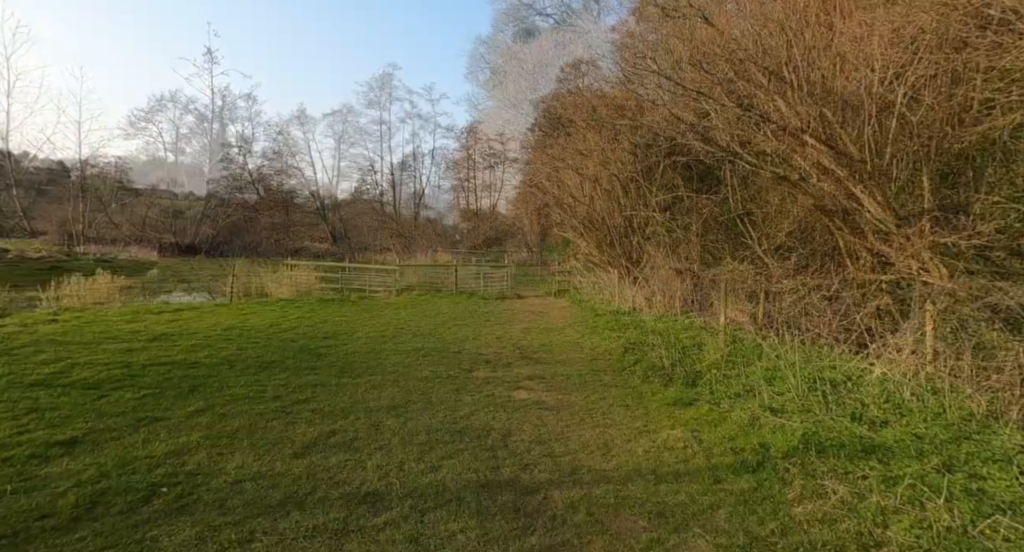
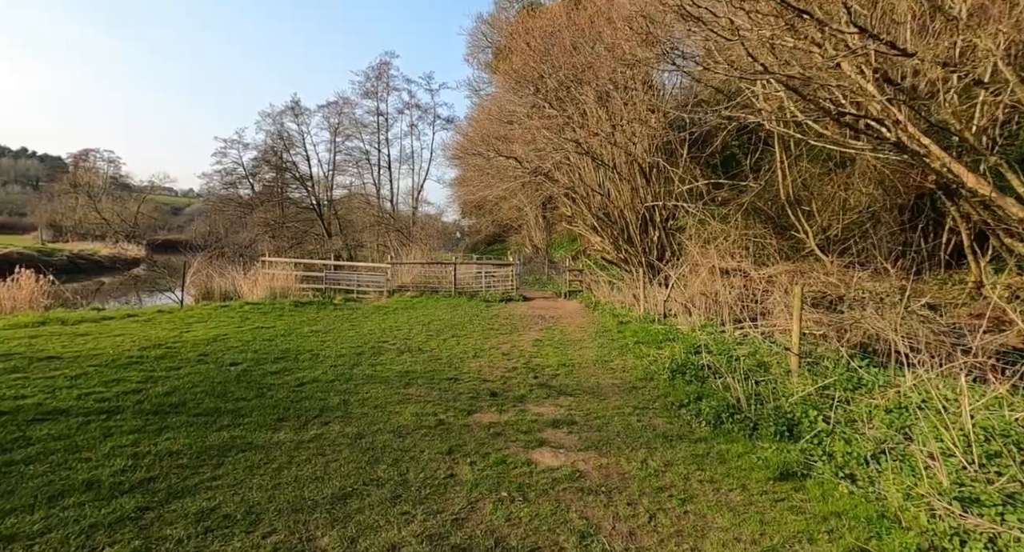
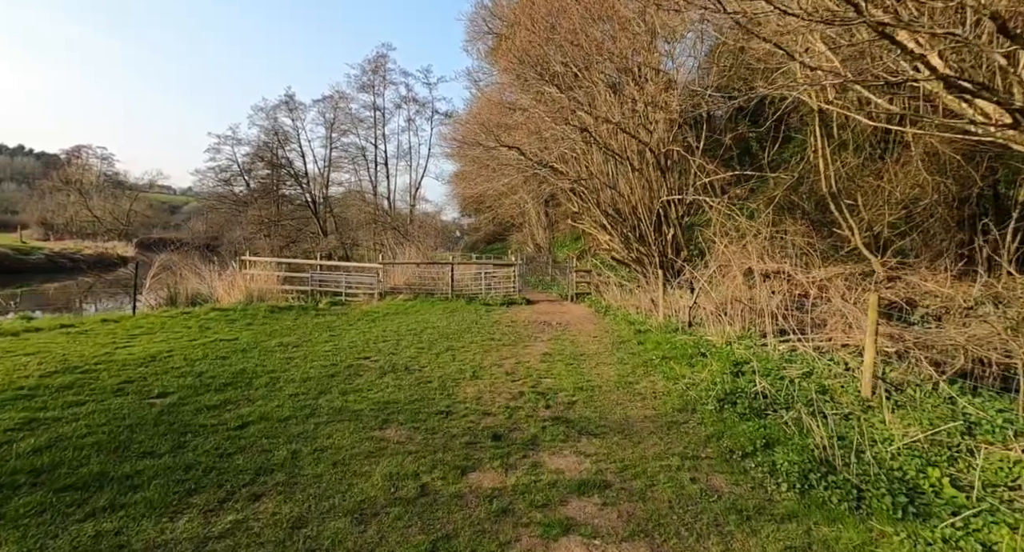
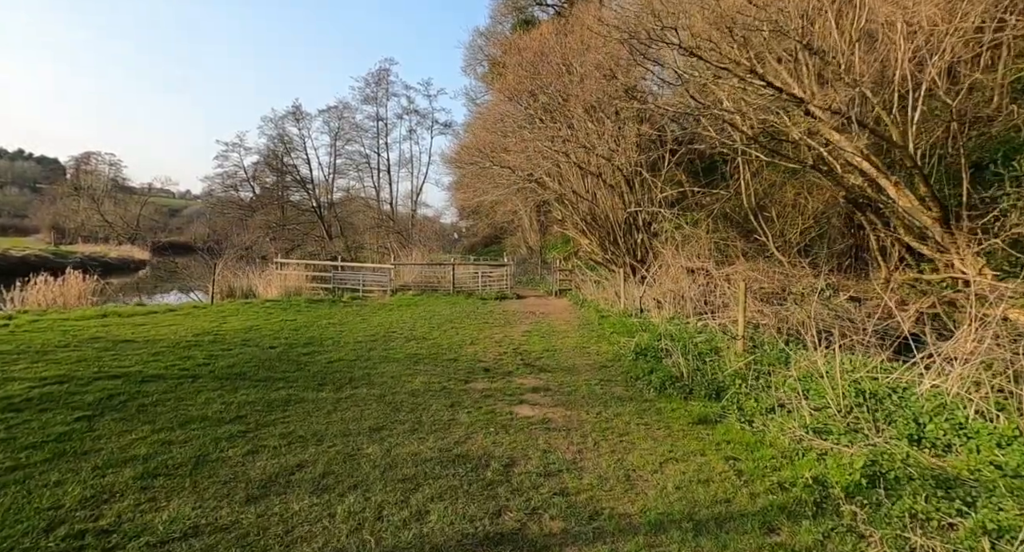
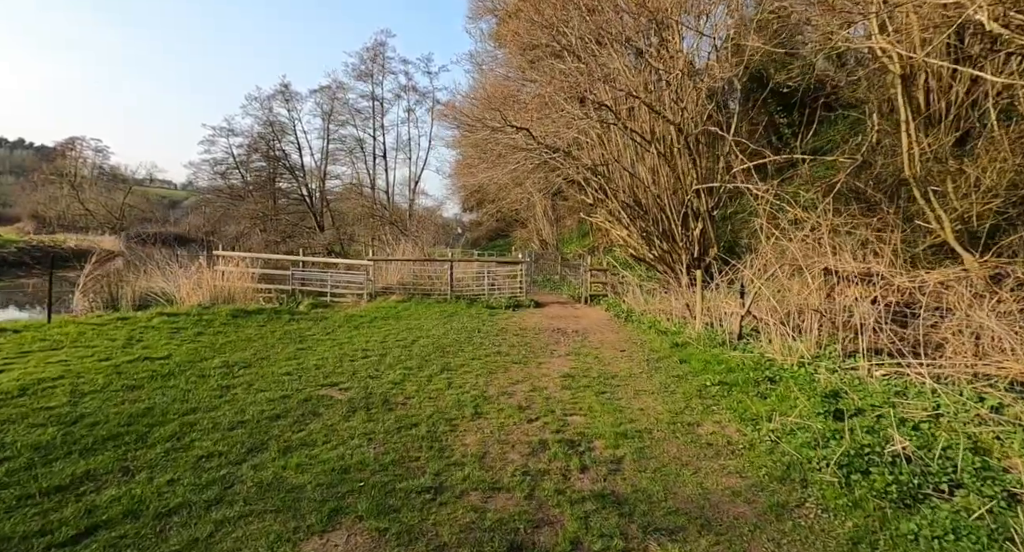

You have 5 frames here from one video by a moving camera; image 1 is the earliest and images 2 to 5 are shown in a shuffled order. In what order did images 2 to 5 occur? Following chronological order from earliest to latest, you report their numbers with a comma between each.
4, 2, 3, 5
